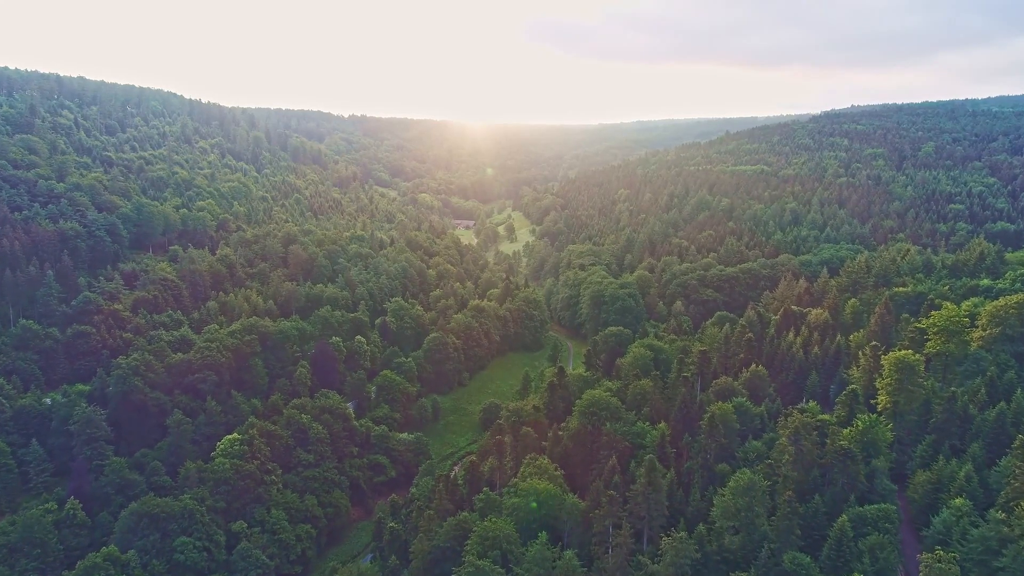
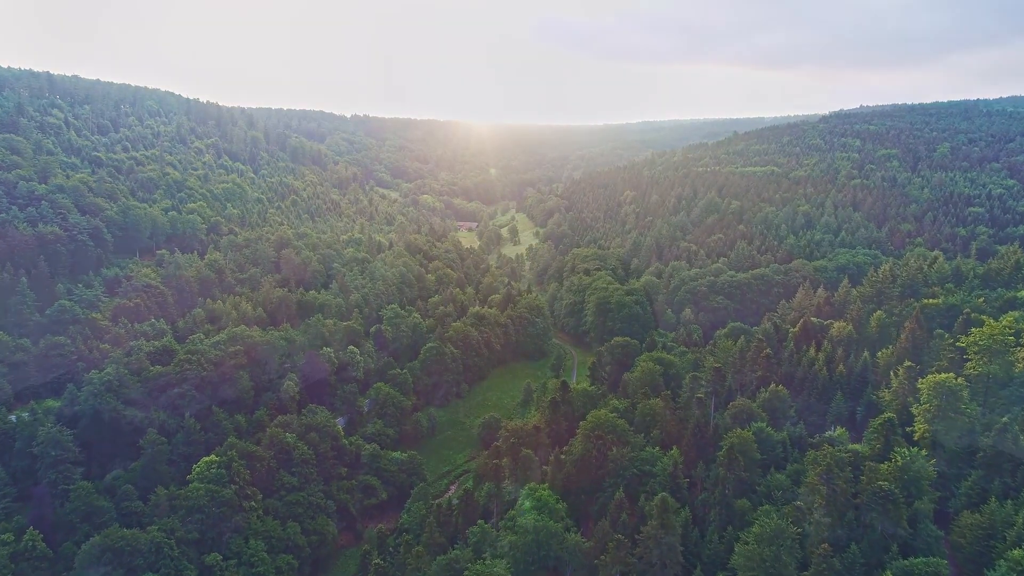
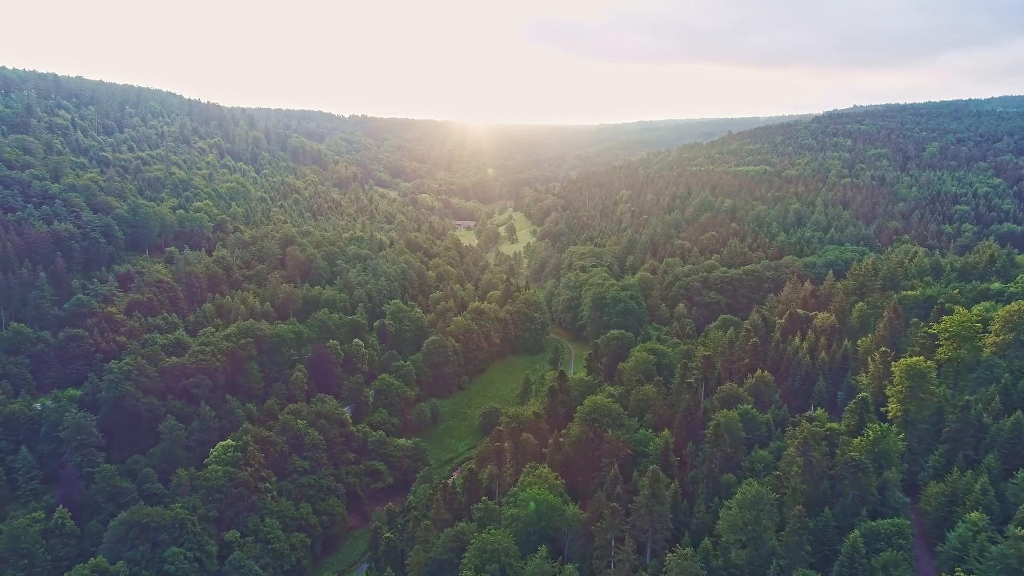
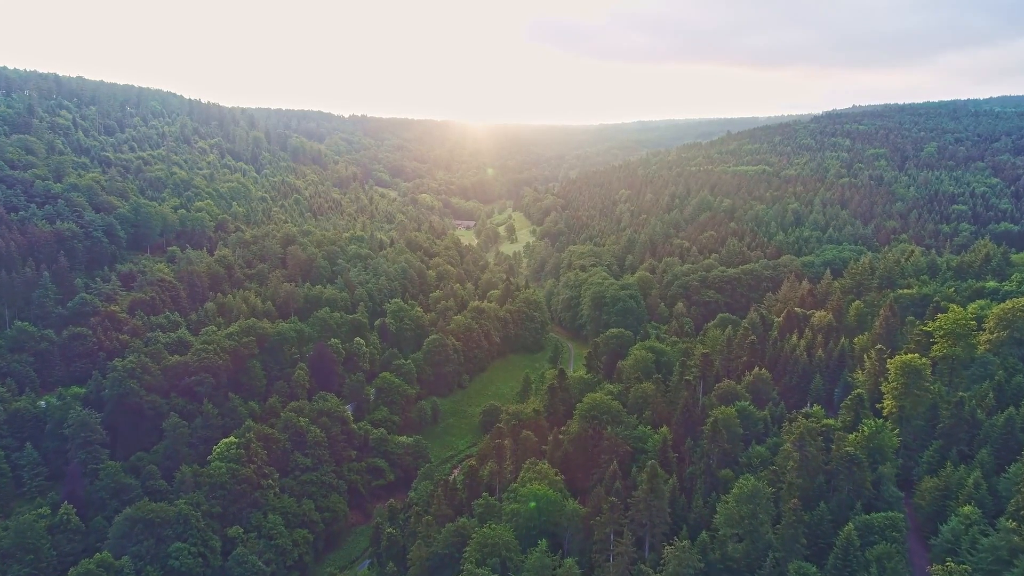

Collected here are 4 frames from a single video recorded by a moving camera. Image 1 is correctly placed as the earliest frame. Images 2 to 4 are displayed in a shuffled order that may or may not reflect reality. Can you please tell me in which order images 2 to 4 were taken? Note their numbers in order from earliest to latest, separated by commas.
4, 3, 2
